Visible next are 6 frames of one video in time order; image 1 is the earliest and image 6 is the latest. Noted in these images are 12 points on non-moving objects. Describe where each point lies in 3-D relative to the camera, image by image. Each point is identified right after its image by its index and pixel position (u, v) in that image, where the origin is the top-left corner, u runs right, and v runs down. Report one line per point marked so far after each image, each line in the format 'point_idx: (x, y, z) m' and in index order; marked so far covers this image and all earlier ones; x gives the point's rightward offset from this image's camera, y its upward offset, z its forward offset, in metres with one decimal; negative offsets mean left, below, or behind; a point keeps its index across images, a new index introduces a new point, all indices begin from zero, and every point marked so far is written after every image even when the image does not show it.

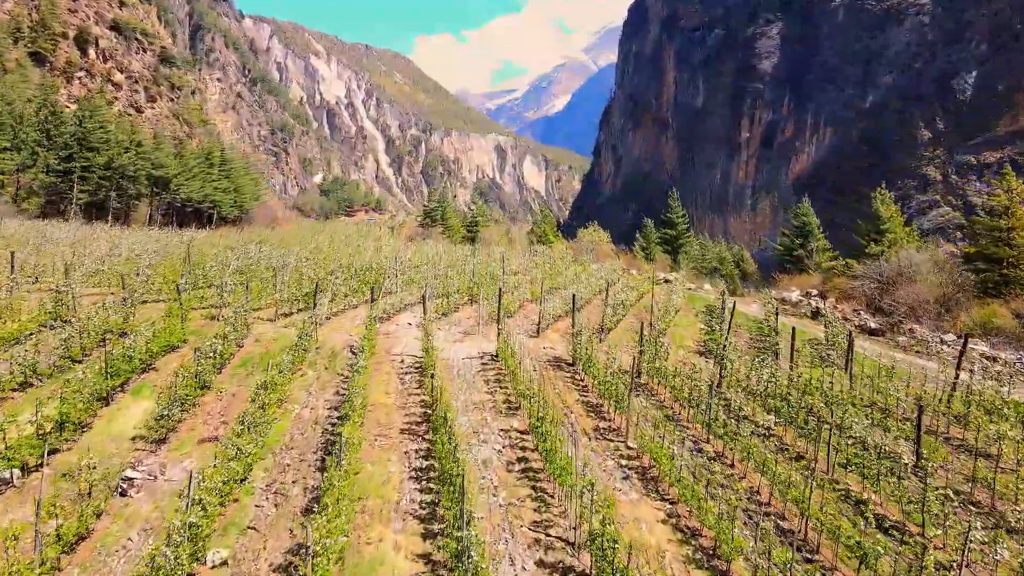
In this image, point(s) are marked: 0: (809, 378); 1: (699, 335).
0: (+5.4, -1.7, +14.1) m
1: (+4.7, -1.2, +19.5) m
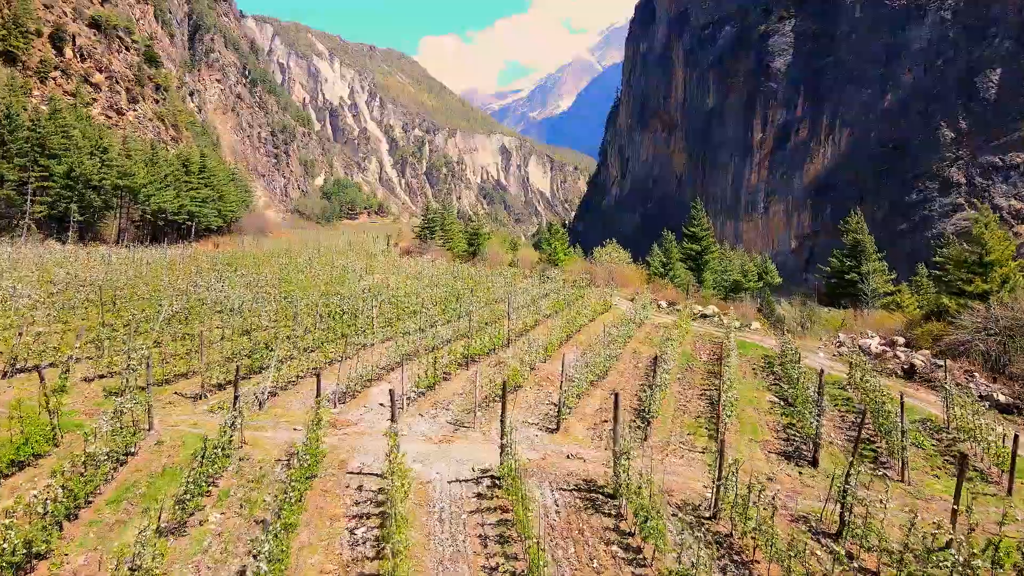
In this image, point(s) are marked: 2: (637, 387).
0: (+5.5, -2.9, +9.0) m
1: (+4.8, -2.4, +14.4) m
2: (+2.5, -2.0, +15.7) m
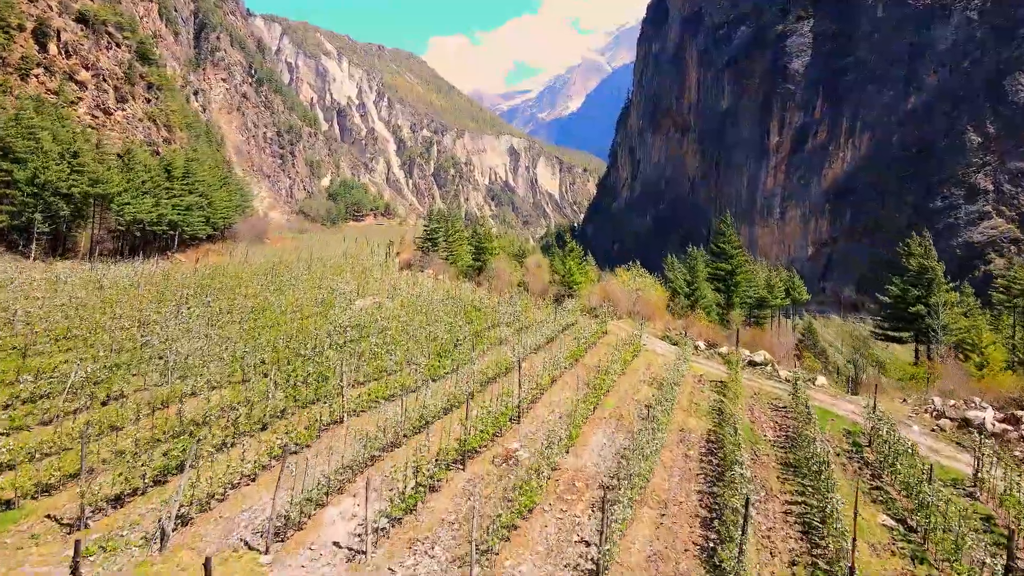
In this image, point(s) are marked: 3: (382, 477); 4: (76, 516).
0: (+5.6, -4.0, +4.6) m
1: (+5.0, -3.5, +10.0) m
2: (+2.7, -3.1, +11.4) m
3: (-1.9, -2.8, +11.6) m
4: (-5.8, -3.0, +10.3) m
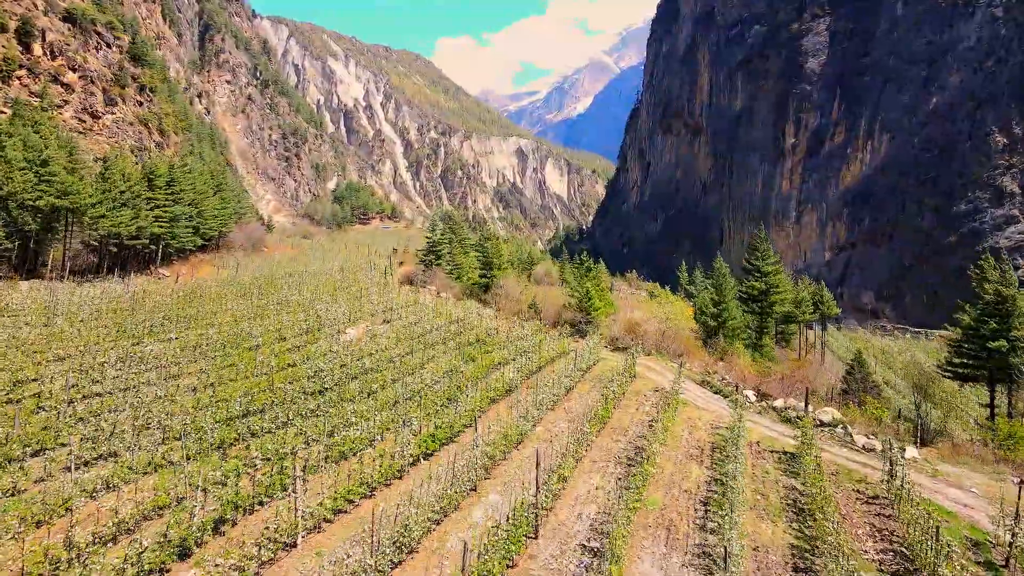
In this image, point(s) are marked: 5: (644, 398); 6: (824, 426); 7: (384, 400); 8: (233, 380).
0: (+5.7, -4.9, +0.7) m
1: (+5.2, -4.5, +6.1) m
2: (+2.9, -4.1, +7.5) m
3: (-1.8, -3.7, +7.8) m
4: (-5.6, -4.0, +6.6) m
5: (+3.2, -2.7, +19.4) m
6: (+6.8, -3.0, +17.5) m
7: (-2.8, -2.4, +17.6) m
8: (-6.9, -2.2, +19.5) m
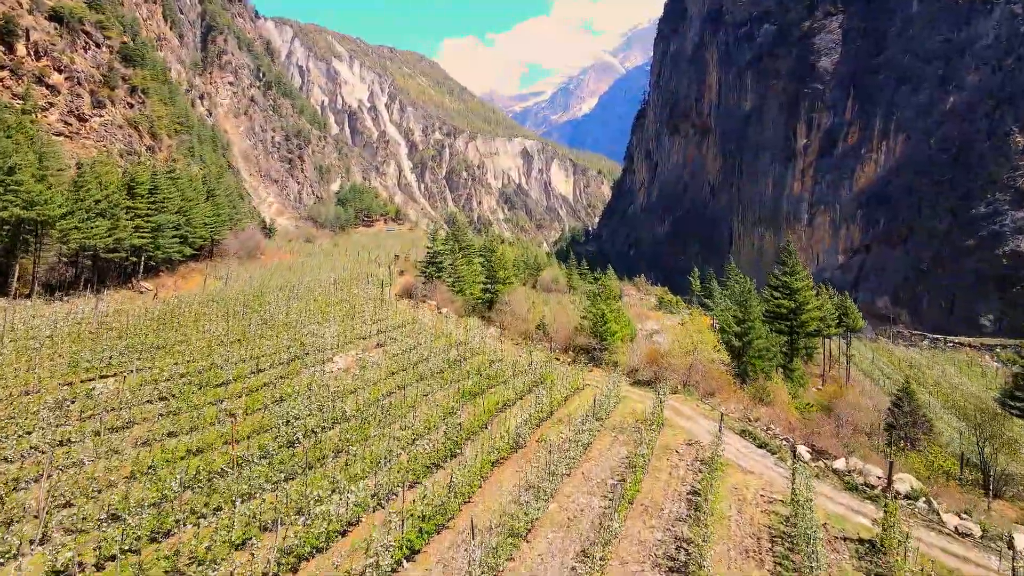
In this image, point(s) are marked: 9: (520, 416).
0: (+5.8, -5.7, -2.4) m
1: (+5.2, -5.2, +3.0) m
2: (+2.9, -4.8, +4.4) m
3: (-1.7, -4.5, +4.7) m
4: (-5.5, -4.7, +3.5) m
5: (+3.4, -3.5, +16.2) m
6: (+7.0, -3.8, +14.3) m
7: (-2.7, -3.2, +14.5) m
8: (-6.8, -3.0, +16.4) m
9: (+0.4, -3.2, +18.7) m
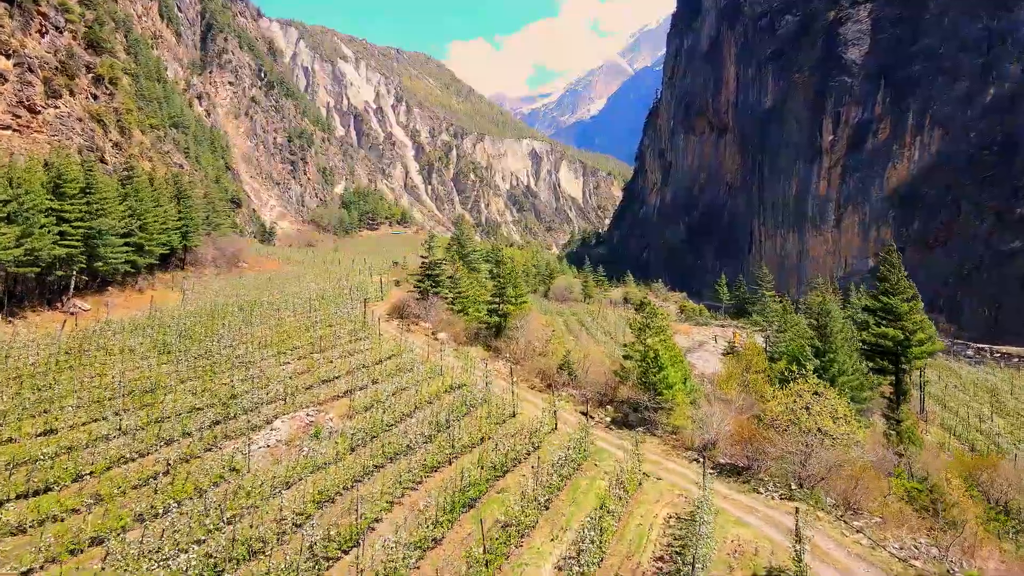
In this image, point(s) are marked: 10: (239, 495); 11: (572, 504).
0: (+5.8, -6.4, -10.6) m
1: (+5.4, -5.9, -5.2) m
2: (+3.1, -5.6, -3.7) m
3: (-1.5, -5.2, -3.4) m
4: (-5.4, -5.5, -4.5) m
5: (+3.6, -4.2, +8.1) m
6: (+7.2, -4.5, +6.1) m
7: (-2.5, -4.0, +6.5) m
8: (-6.5, -3.8, +8.5) m
9: (+0.7, -3.9, +10.6) m
10: (-4.6, -3.4, +13.5) m
11: (+1.4, -3.6, +13.6) m
